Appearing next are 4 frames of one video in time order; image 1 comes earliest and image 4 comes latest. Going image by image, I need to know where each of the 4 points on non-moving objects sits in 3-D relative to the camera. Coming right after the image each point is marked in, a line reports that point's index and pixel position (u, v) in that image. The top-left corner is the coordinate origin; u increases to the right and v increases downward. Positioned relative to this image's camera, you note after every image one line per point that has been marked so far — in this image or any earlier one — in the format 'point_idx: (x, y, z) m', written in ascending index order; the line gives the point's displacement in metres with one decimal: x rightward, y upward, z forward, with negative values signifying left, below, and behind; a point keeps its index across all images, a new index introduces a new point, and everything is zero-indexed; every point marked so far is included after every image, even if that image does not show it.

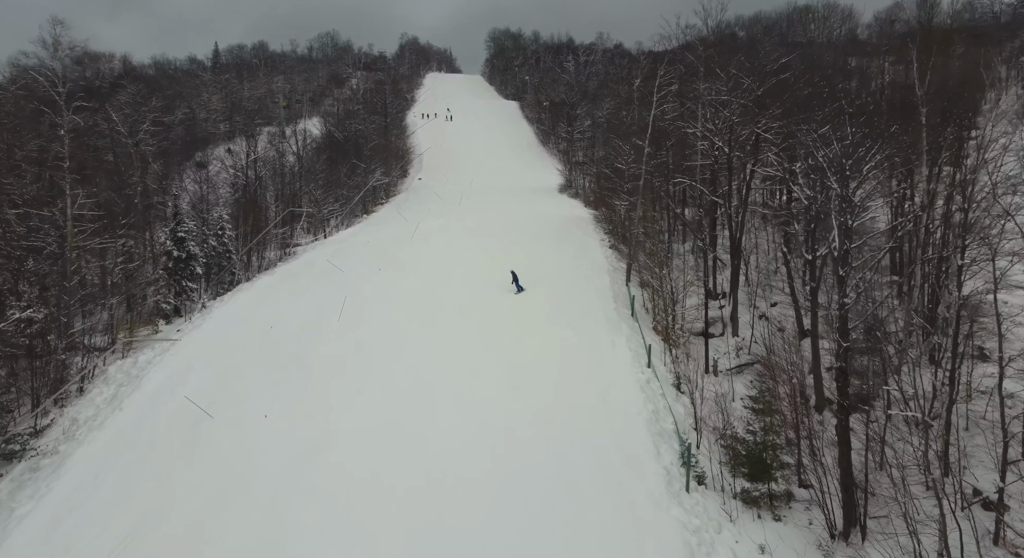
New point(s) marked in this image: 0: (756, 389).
0: (+6.7, -3.0, +16.9) m
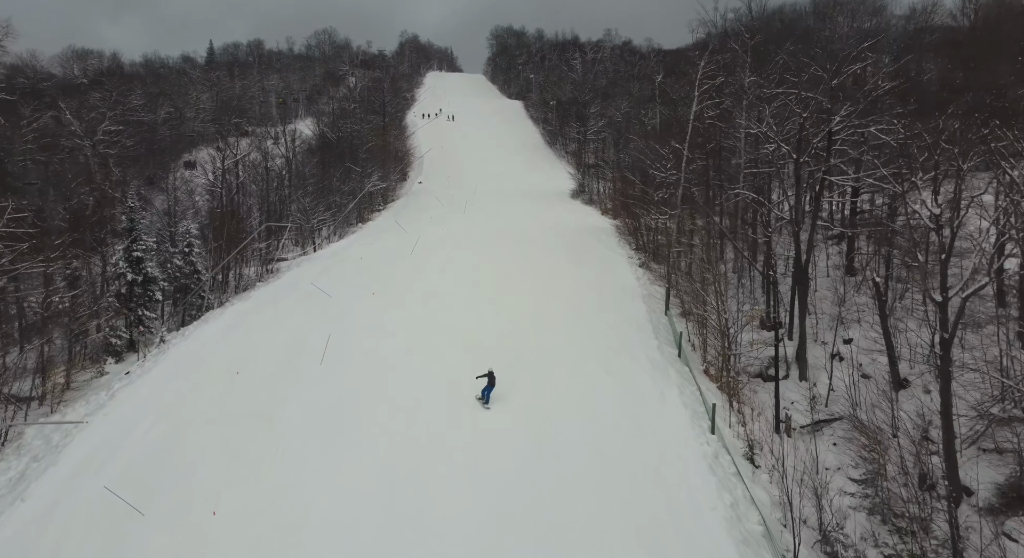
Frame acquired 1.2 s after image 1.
0: (+7.3, -3.9, +13.2) m
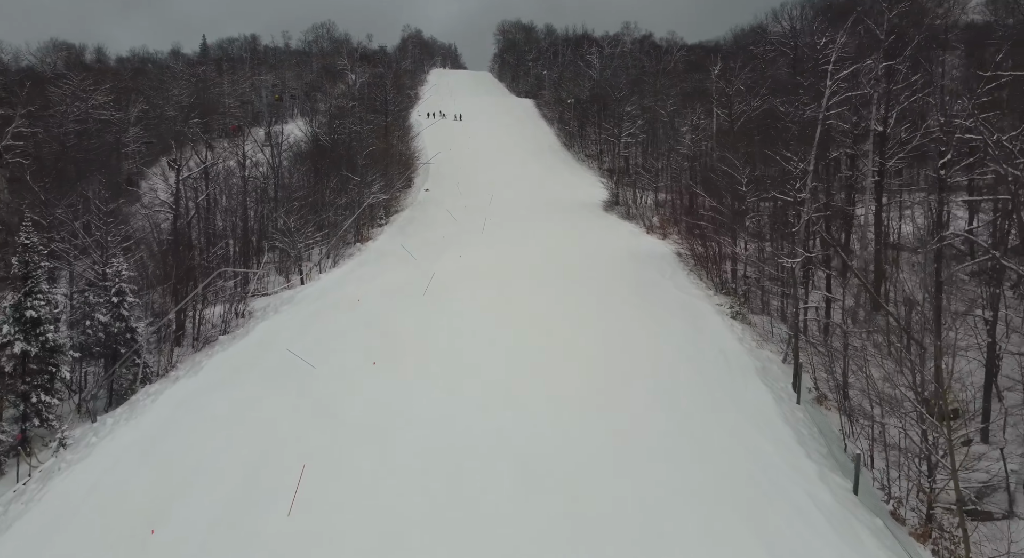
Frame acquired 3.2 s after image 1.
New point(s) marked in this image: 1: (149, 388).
0: (+8.7, -5.5, +7.1) m
1: (-8.9, -2.7, +15.0) m
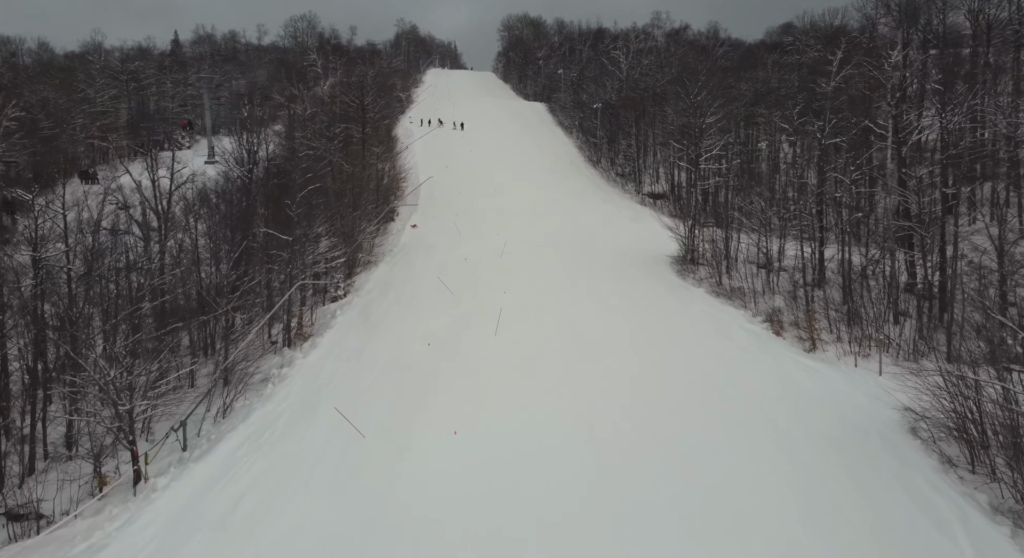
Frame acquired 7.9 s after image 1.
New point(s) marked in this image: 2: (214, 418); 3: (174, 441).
0: (+9.7, -9.4, -6.1) m
1: (-7.8, -6.6, +1.8) m
2: (-7.0, -3.2, +14.3) m
3: (-7.3, -3.6, +13.3) m
